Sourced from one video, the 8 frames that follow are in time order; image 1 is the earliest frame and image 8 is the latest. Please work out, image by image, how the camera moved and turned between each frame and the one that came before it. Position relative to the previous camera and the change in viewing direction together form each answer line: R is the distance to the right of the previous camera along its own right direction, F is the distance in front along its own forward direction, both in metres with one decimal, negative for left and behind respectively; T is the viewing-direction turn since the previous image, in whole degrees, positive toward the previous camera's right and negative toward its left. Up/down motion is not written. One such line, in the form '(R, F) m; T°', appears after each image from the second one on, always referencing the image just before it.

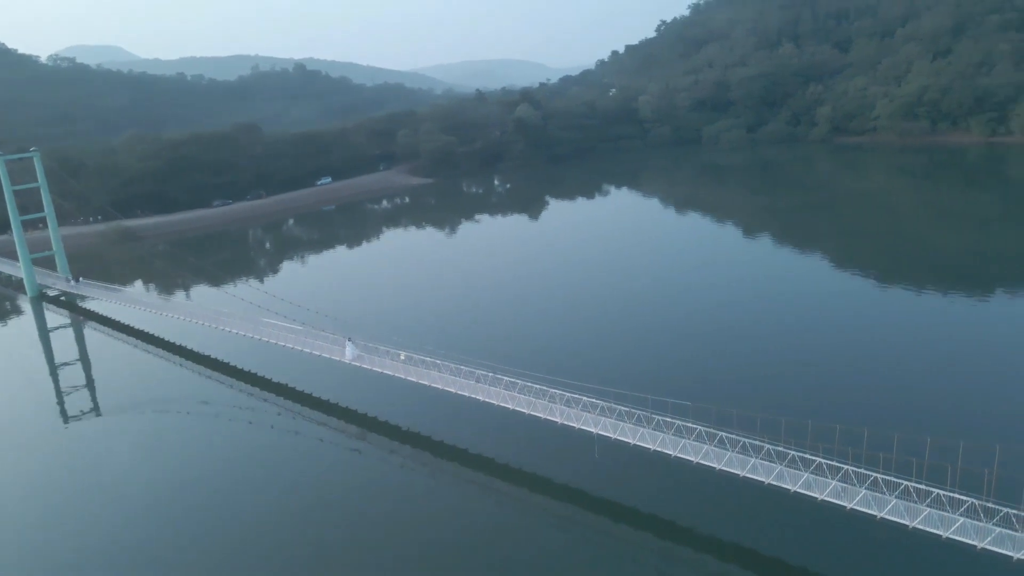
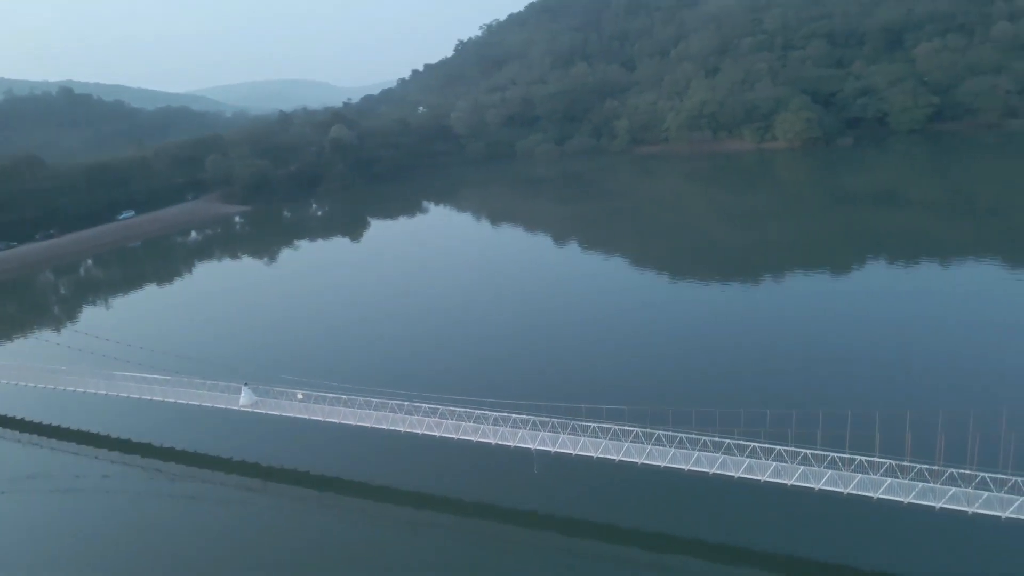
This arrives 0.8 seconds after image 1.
(-2.0, -0.4) m; +17°
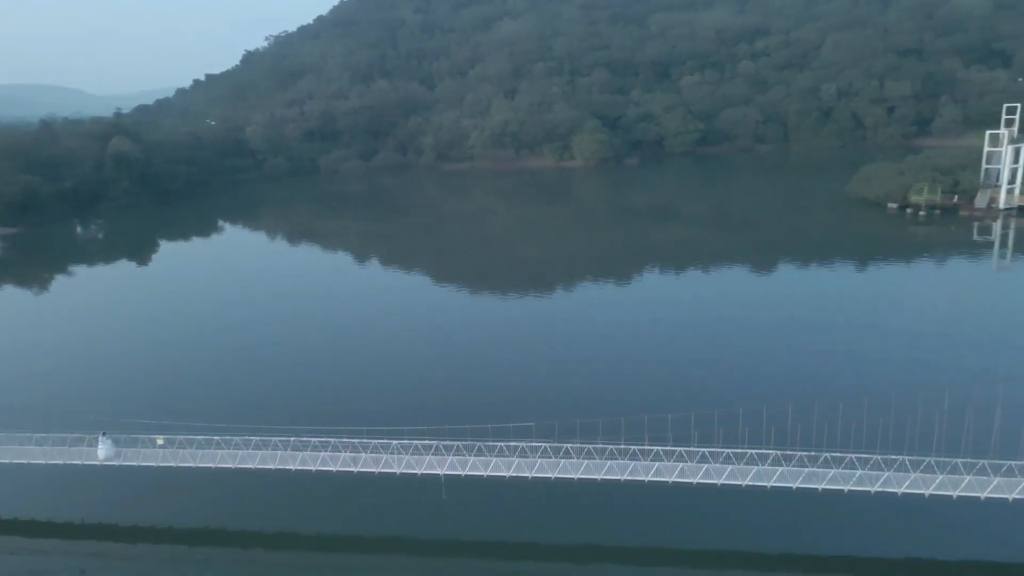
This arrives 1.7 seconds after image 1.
(-2.1, +0.1) m; +19°
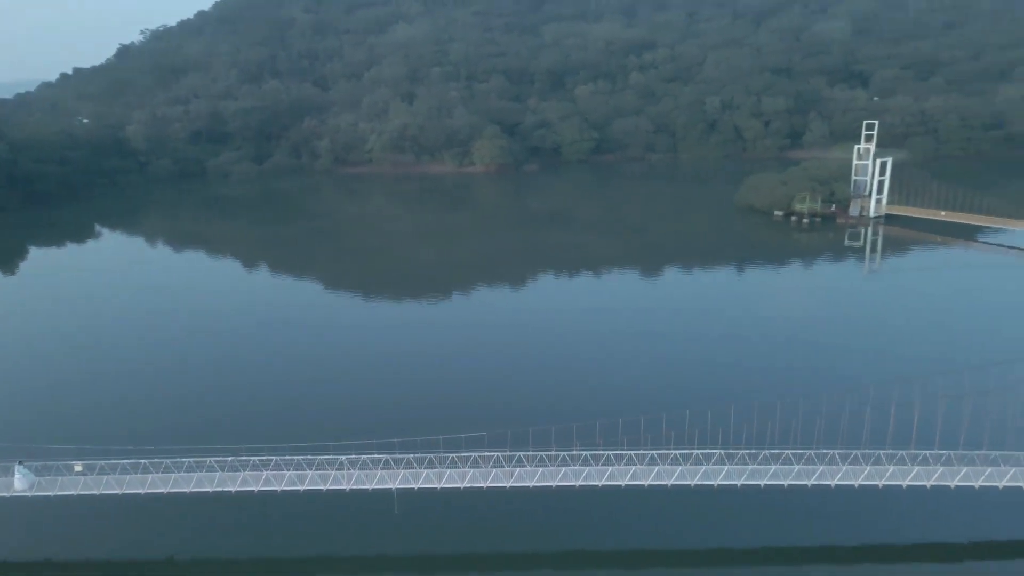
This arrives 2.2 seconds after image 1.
(-1.1, +0.1) m; +10°
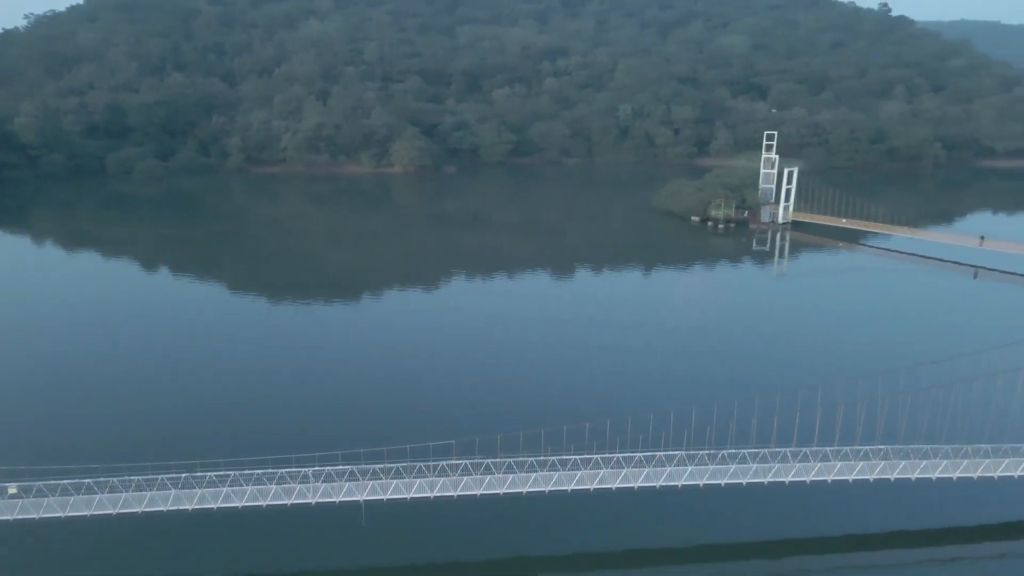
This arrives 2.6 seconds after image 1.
(-0.9, +0.2) m; +8°
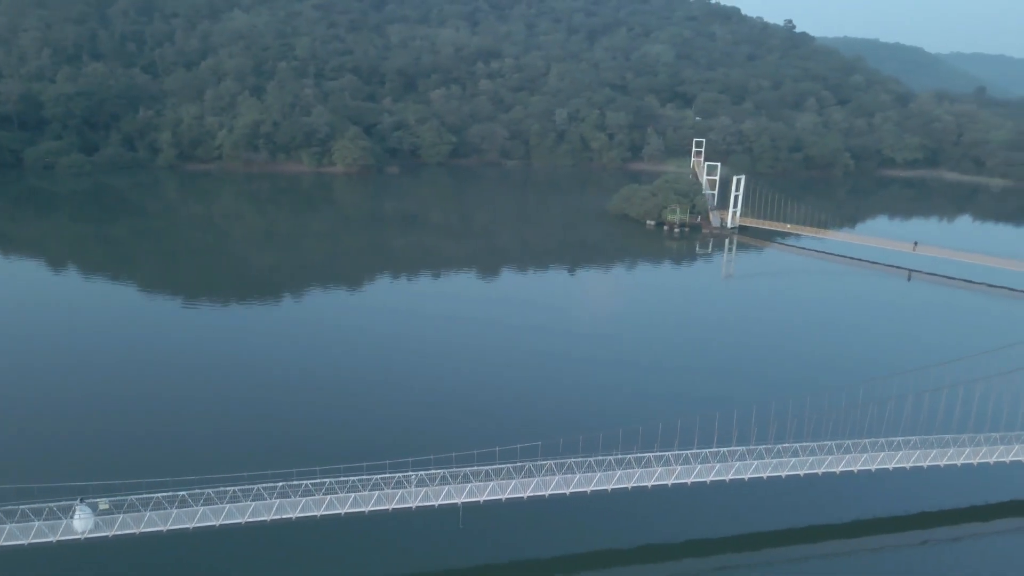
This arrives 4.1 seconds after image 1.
(-1.5, +0.3) m; +8°
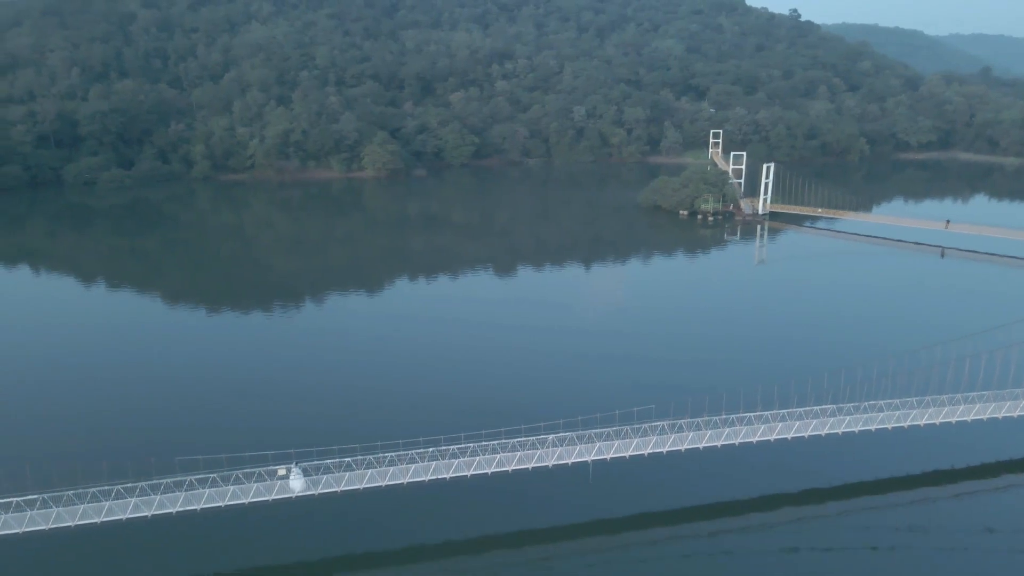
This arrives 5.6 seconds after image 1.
(-0.7, -0.2) m; 0°
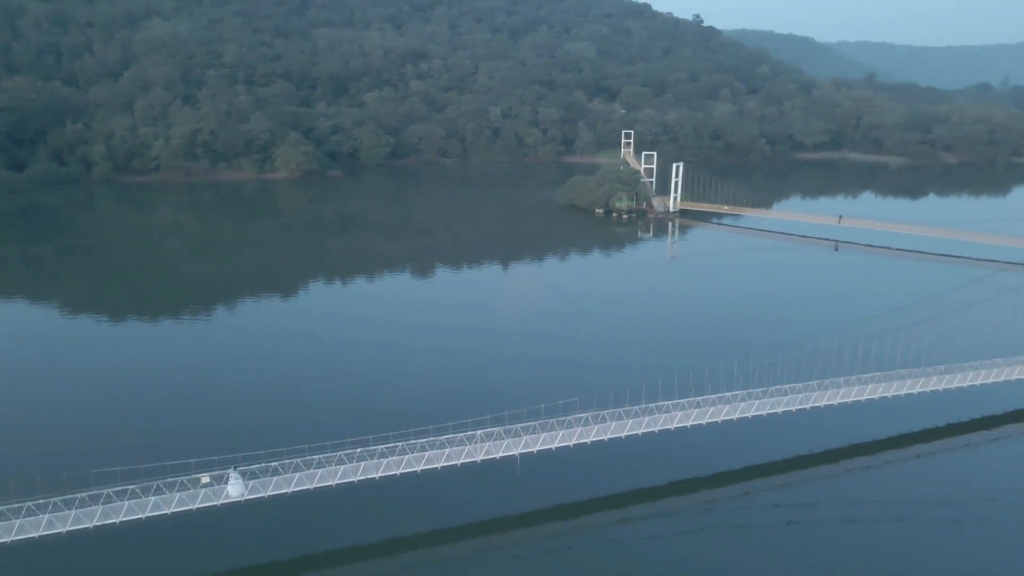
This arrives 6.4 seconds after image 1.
(-0.4, -0.1) m; +6°
